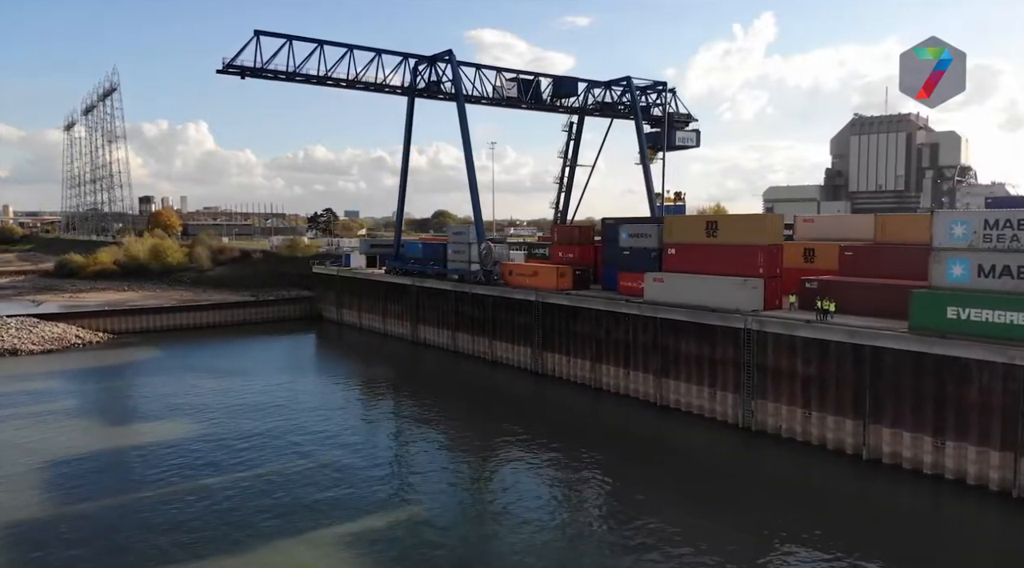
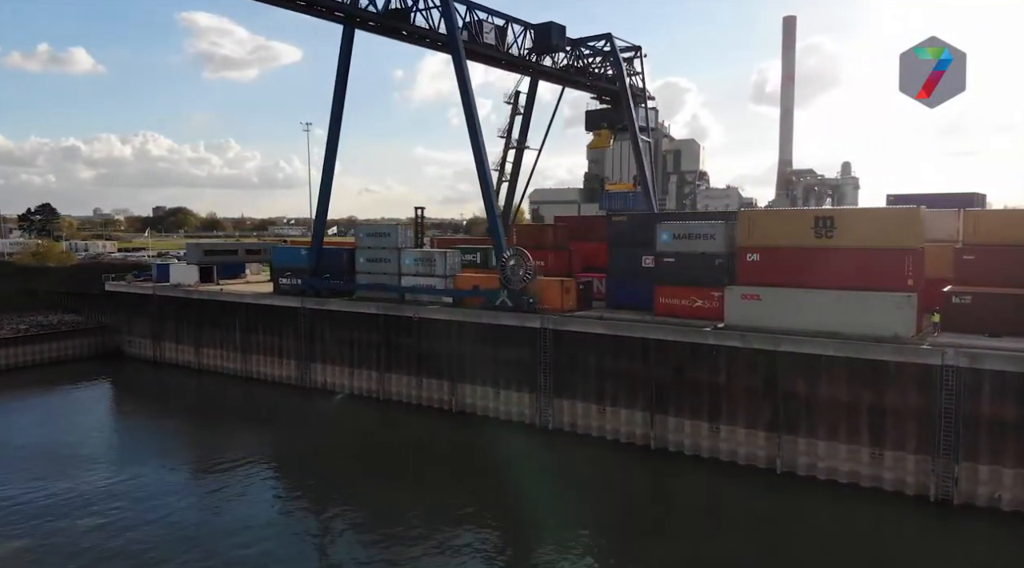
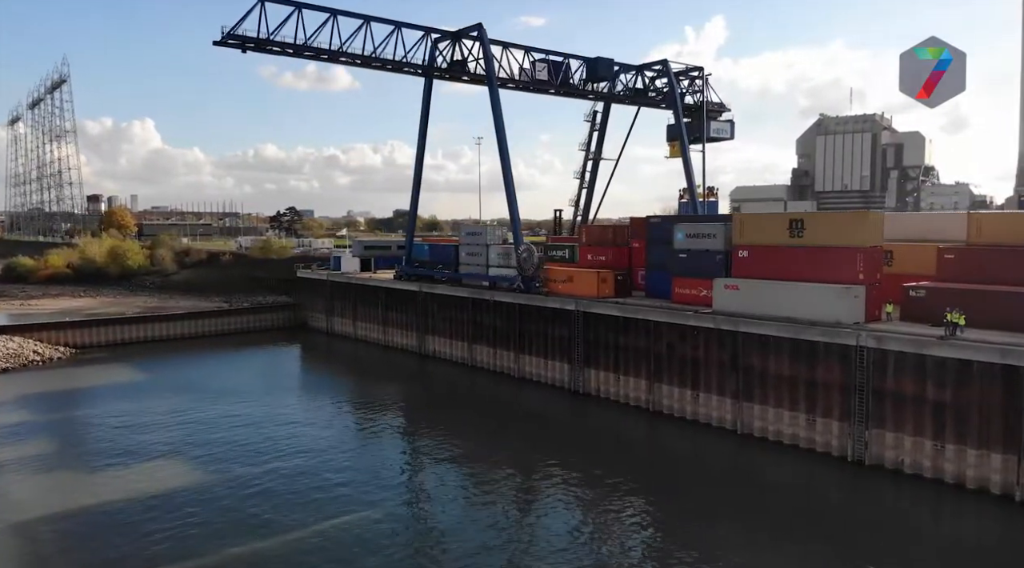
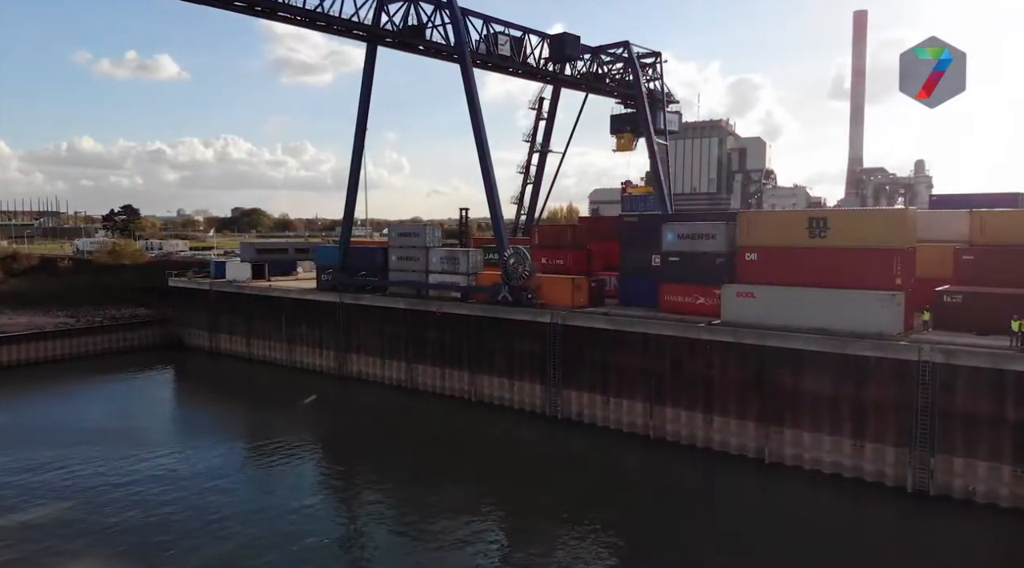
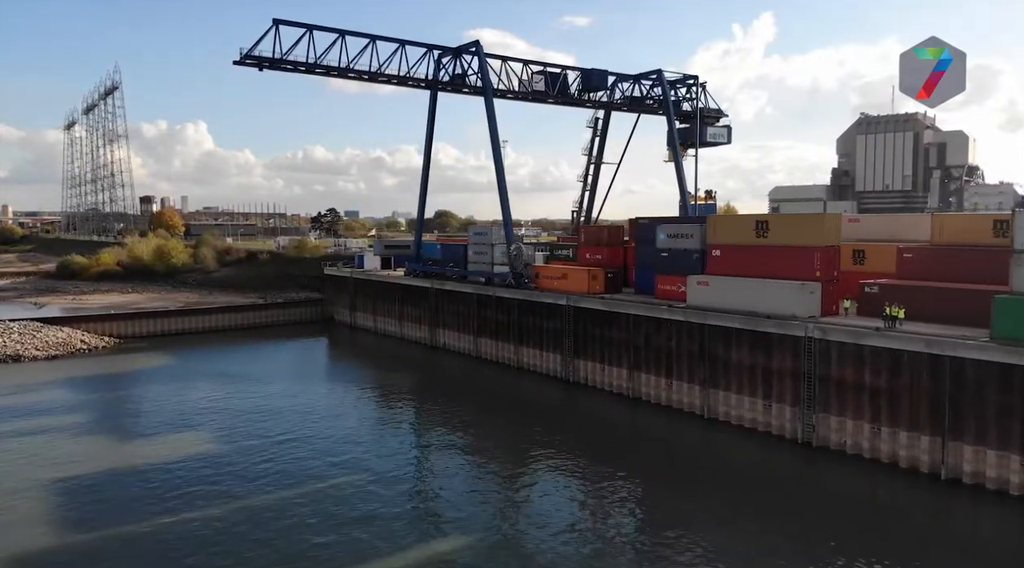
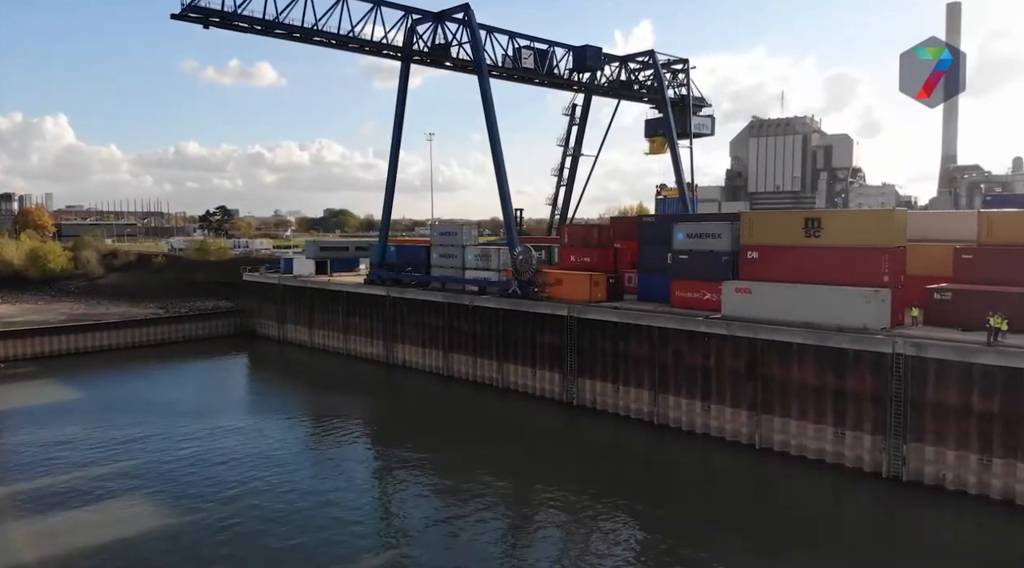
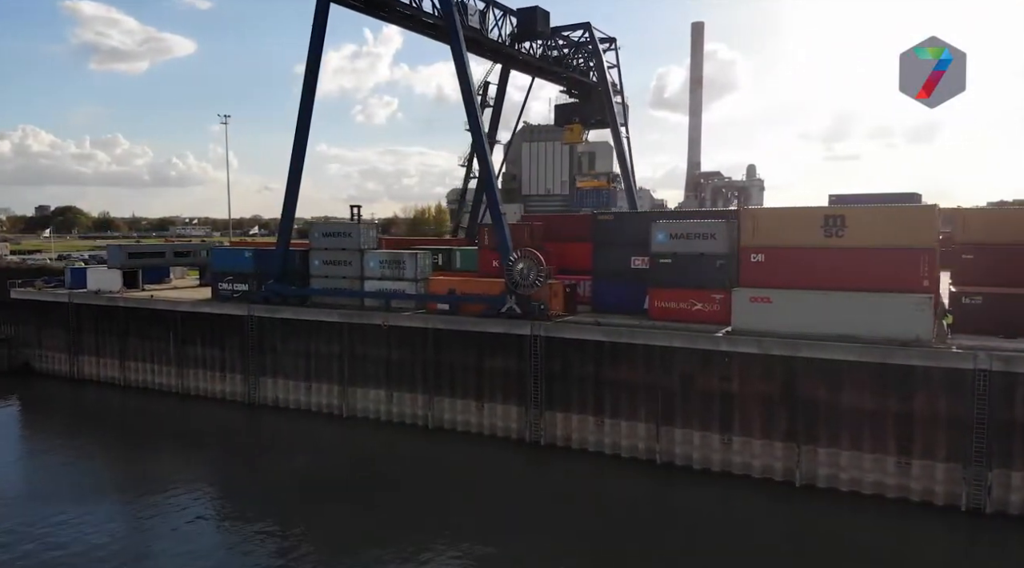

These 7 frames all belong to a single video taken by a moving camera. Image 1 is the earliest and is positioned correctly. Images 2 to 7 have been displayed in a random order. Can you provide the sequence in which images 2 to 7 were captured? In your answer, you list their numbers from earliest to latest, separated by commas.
5, 3, 6, 4, 2, 7
